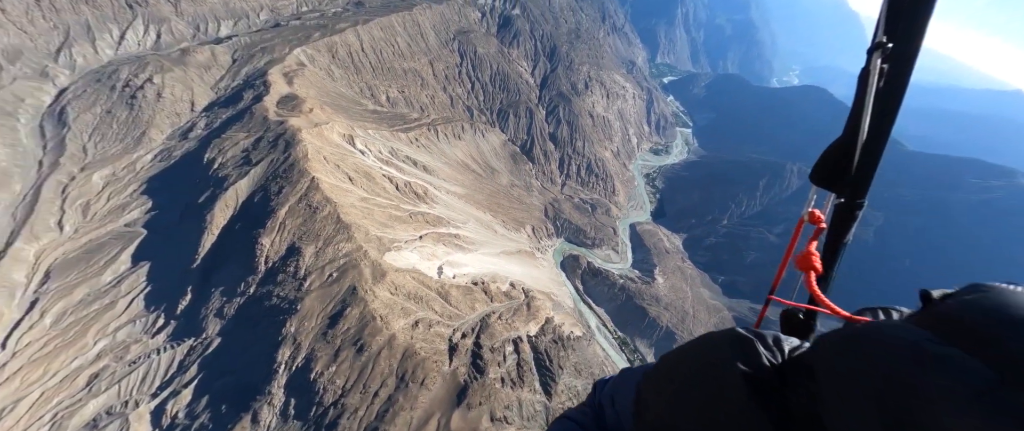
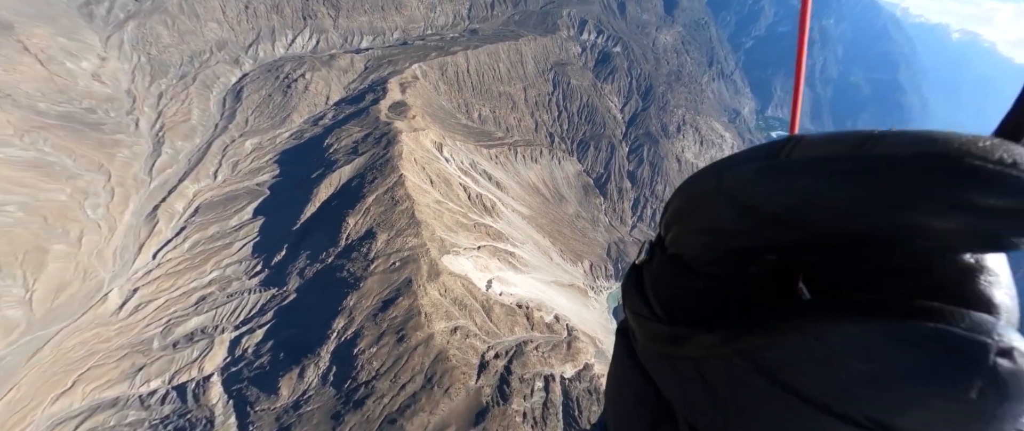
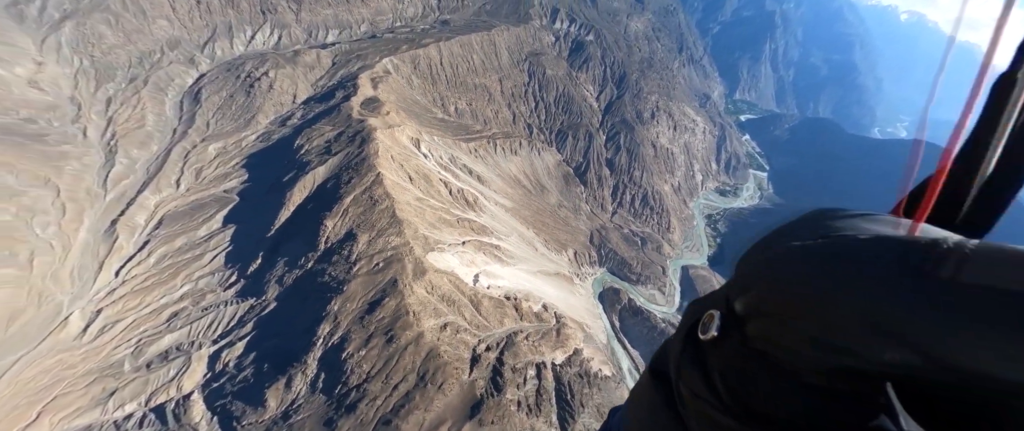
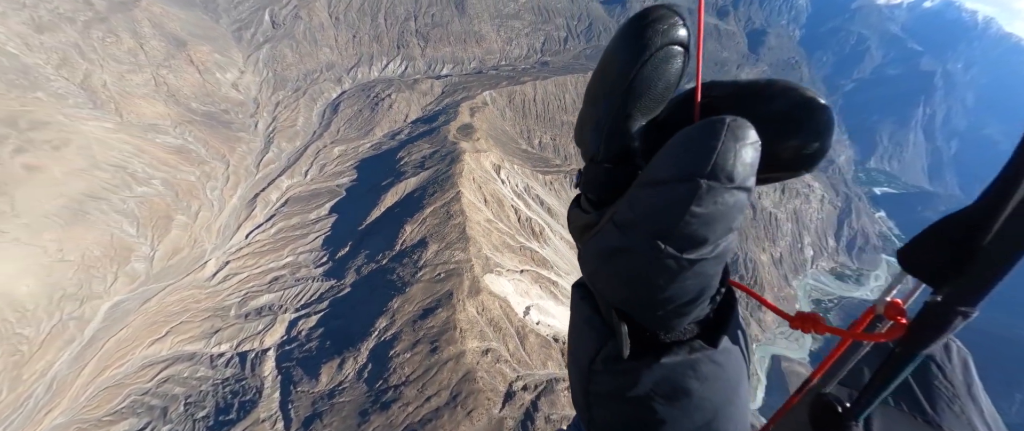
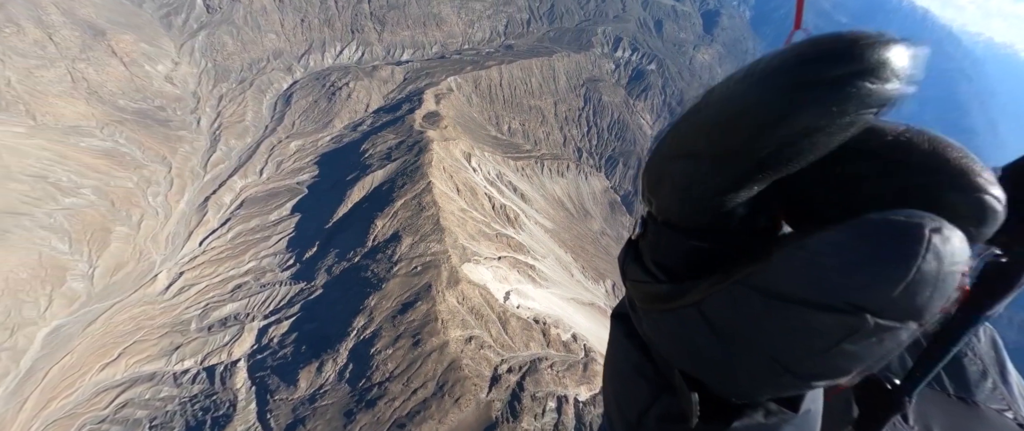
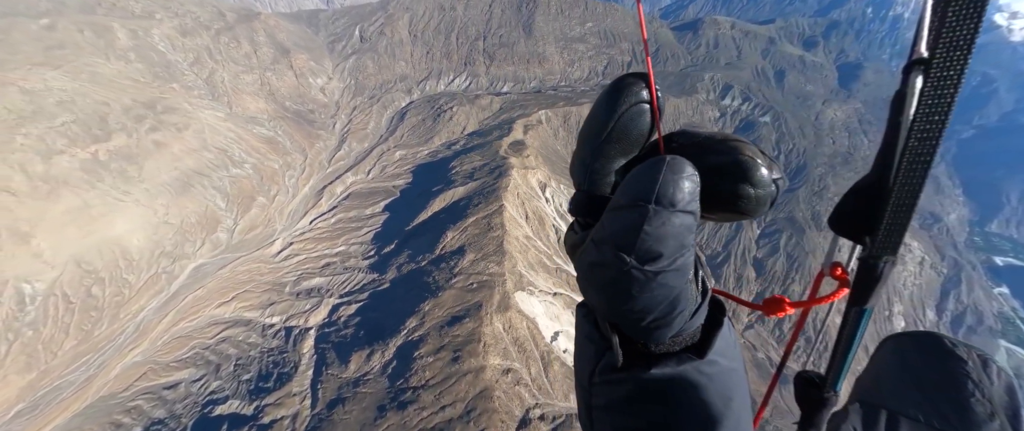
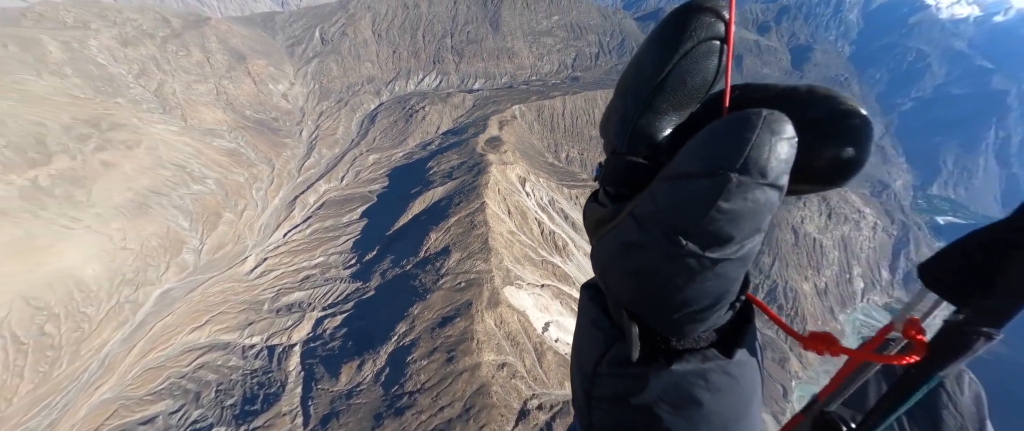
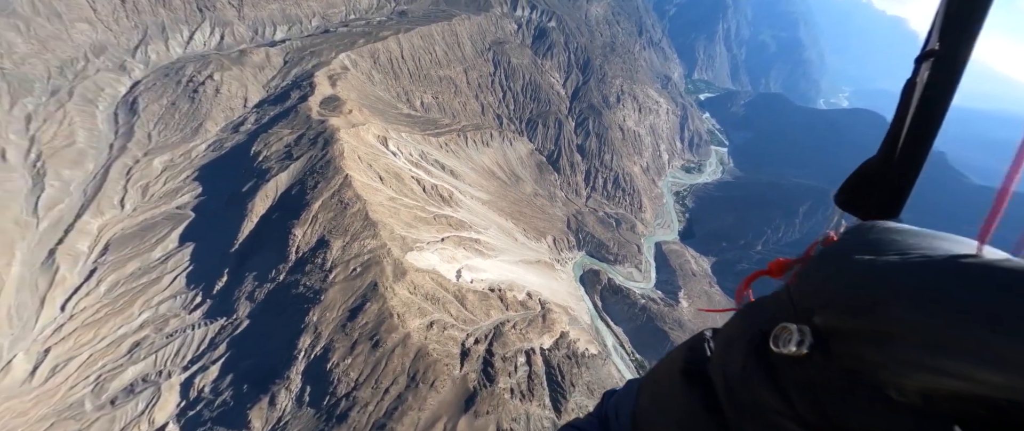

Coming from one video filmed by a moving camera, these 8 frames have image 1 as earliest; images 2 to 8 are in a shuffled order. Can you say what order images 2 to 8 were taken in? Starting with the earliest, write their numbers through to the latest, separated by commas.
8, 3, 2, 5, 4, 7, 6
